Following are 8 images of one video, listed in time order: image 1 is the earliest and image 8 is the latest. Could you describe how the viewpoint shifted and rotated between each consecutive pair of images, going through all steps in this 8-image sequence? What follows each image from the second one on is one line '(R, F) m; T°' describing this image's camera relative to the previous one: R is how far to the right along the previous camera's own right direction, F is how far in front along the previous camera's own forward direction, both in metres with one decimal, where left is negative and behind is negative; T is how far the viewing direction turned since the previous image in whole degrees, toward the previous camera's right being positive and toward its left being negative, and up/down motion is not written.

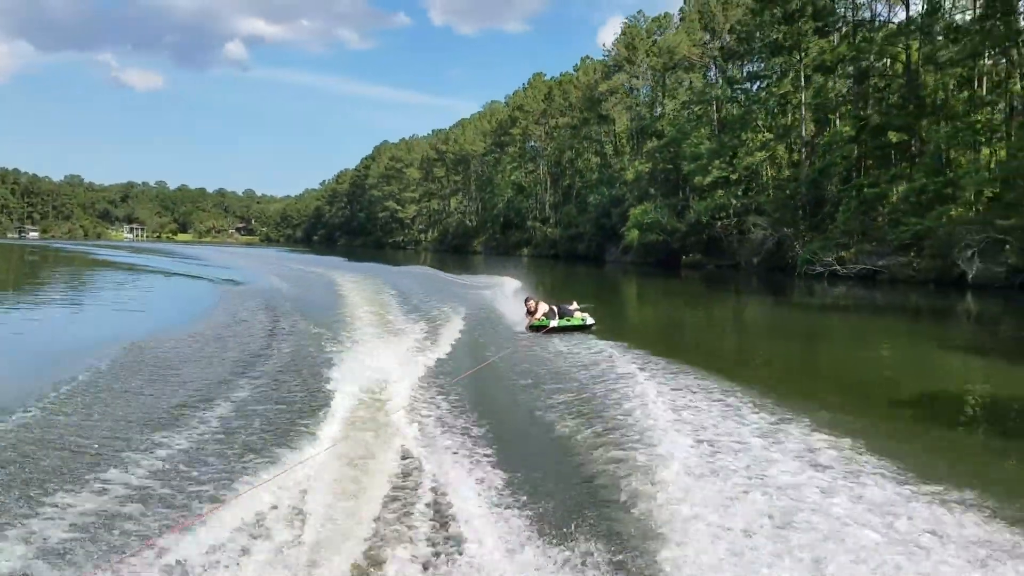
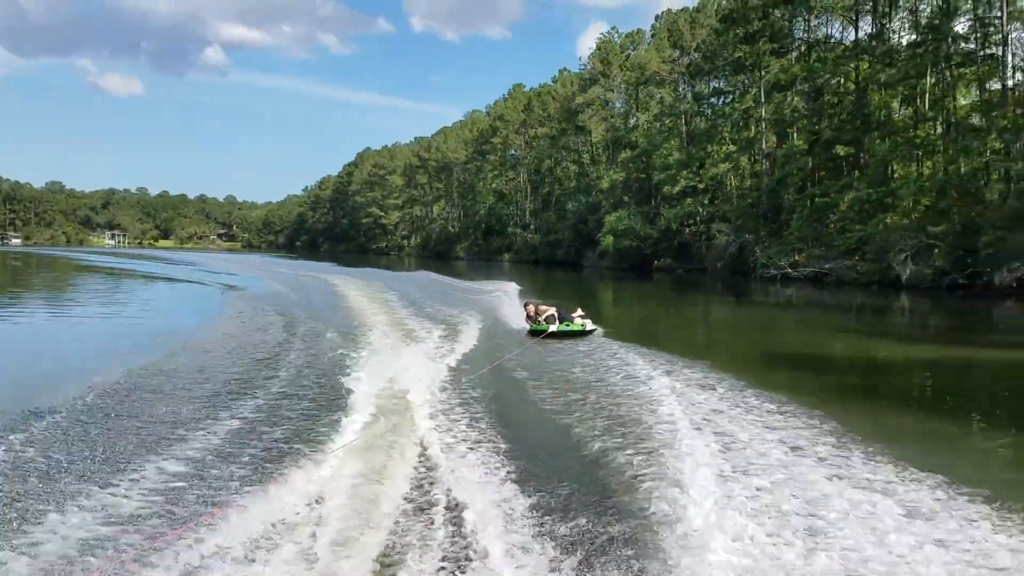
(+0.1, -2.0) m; +1°
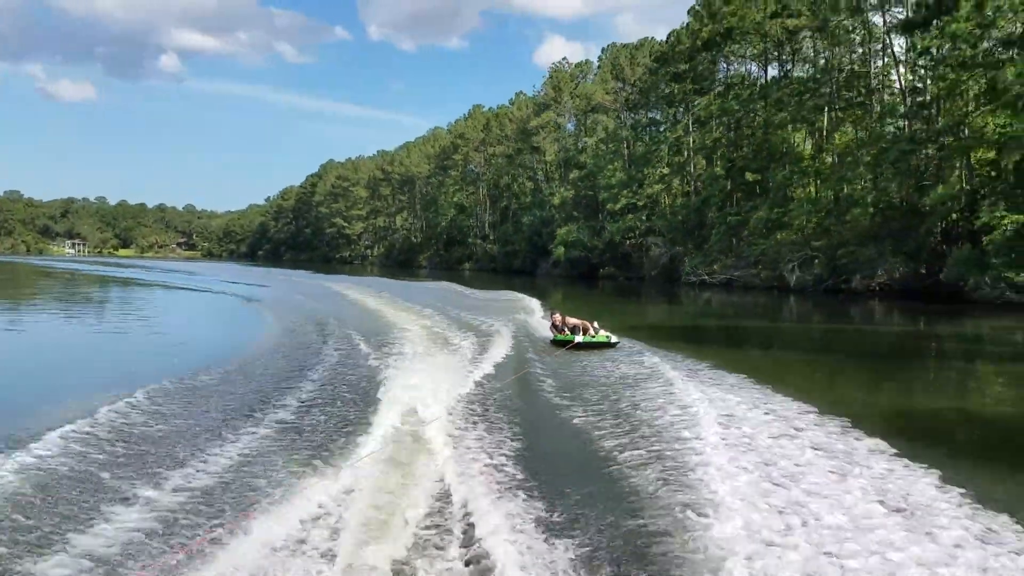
(-0.1, -4.7) m; +3°
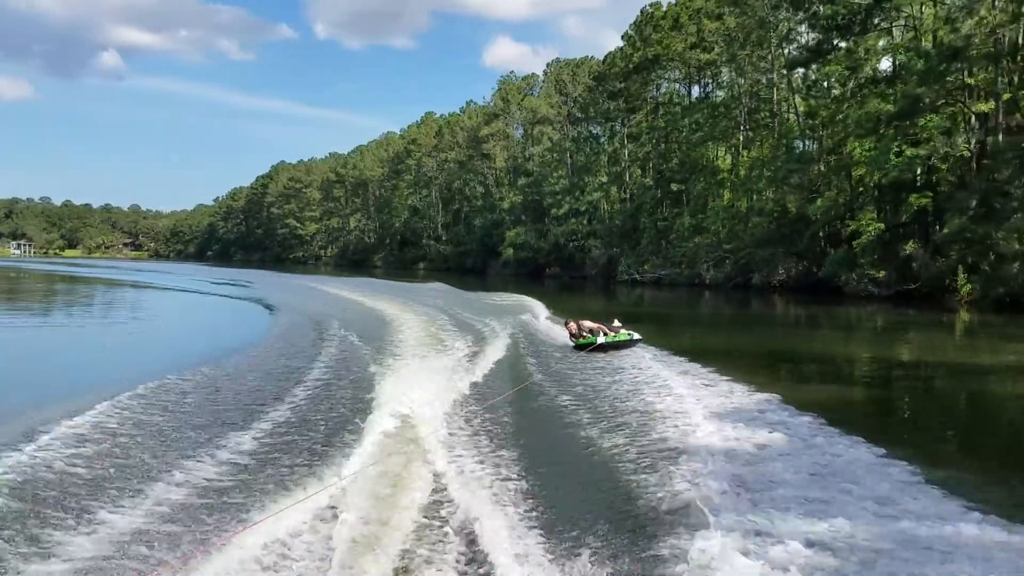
(-0.2, -4.0) m; +3°
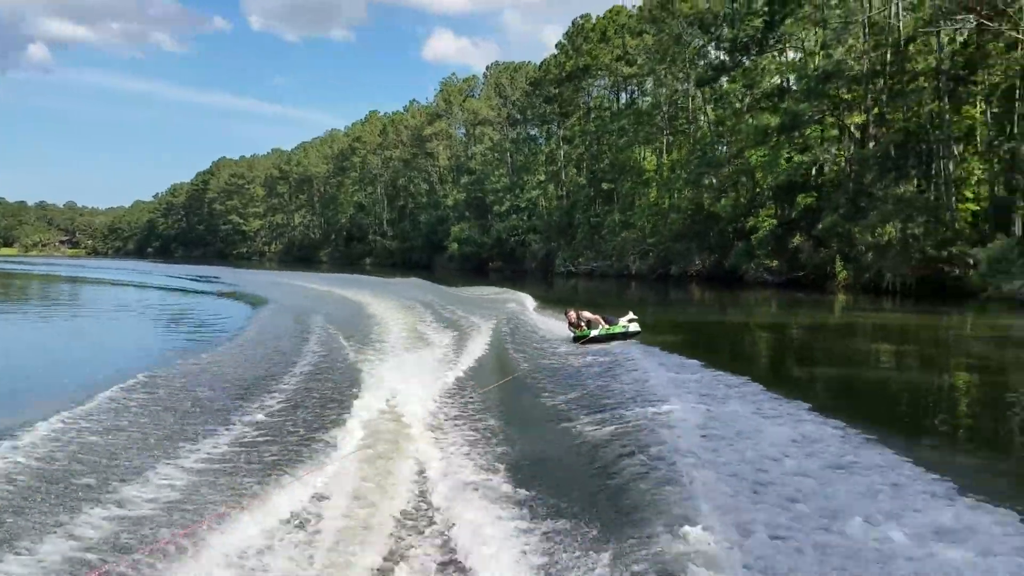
(-0.1, -3.3) m; +4°
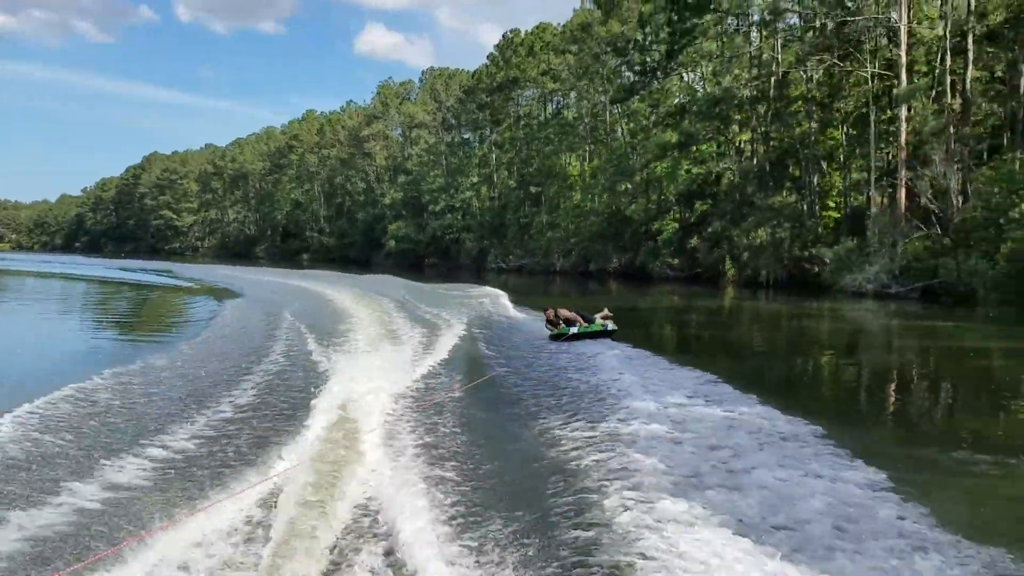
(0.0, -3.5) m; +4°
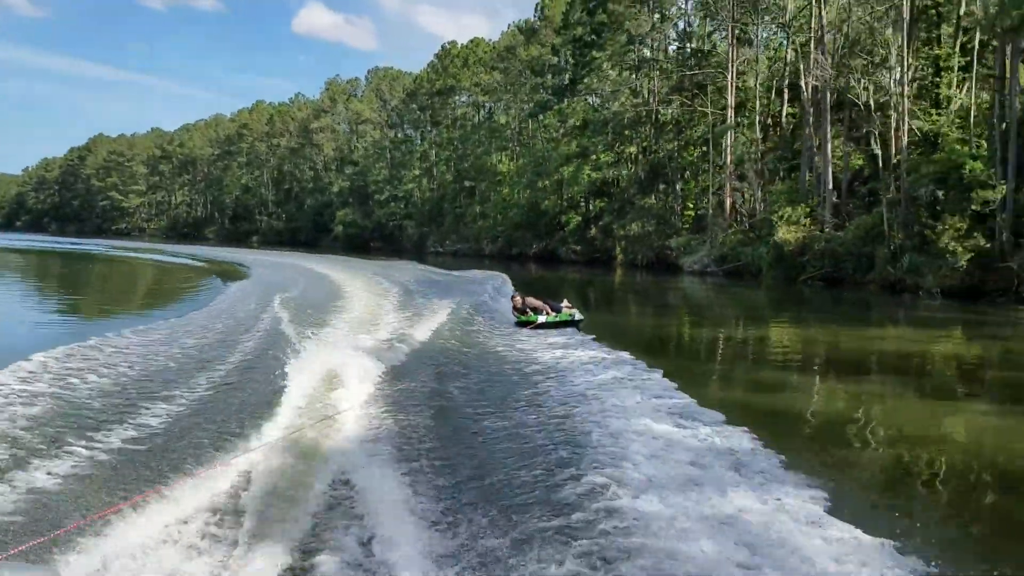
(+0.3, -7.5) m; +4°
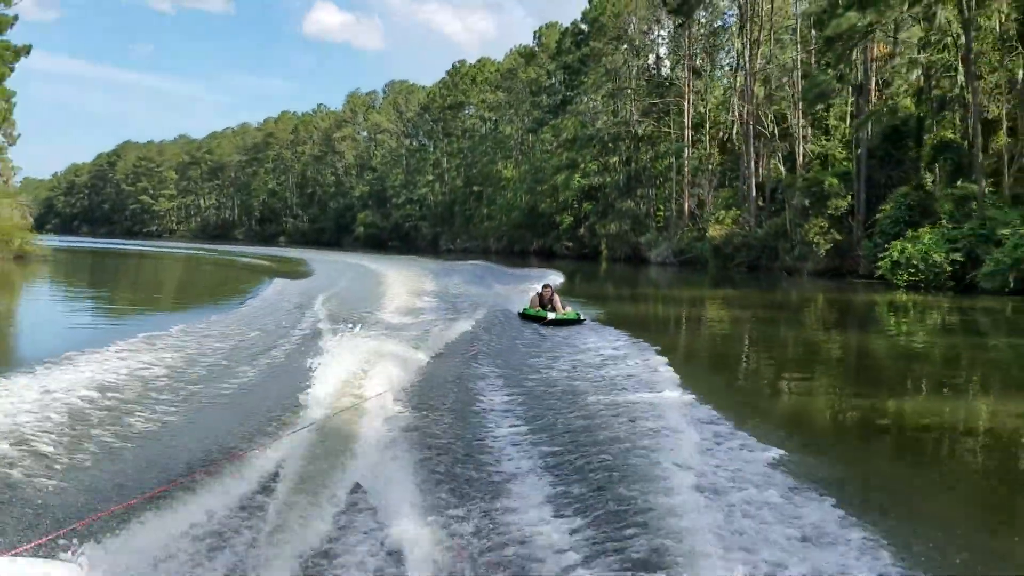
(+0.6, -6.9) m; -1°
